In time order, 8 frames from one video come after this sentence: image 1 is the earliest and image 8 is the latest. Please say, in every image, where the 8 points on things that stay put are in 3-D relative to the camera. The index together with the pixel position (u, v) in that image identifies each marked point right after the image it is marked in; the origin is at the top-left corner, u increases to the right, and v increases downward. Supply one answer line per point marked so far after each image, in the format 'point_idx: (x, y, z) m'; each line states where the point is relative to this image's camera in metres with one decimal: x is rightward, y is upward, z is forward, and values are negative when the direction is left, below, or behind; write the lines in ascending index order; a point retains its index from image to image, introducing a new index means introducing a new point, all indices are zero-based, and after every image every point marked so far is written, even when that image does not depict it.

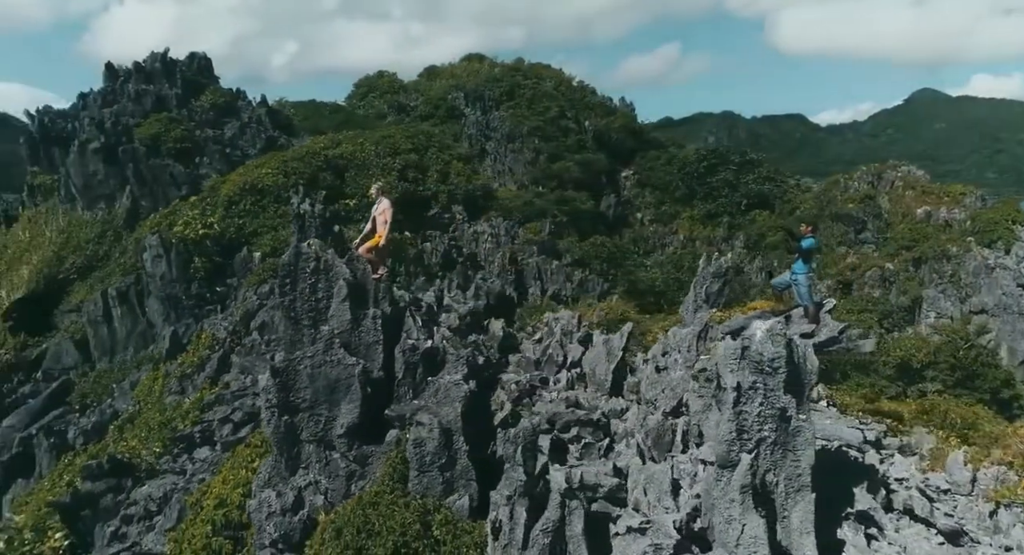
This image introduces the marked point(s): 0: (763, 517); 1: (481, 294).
0: (+2.2, -2.1, +5.7) m
1: (-0.5, -0.3, +11.9) m
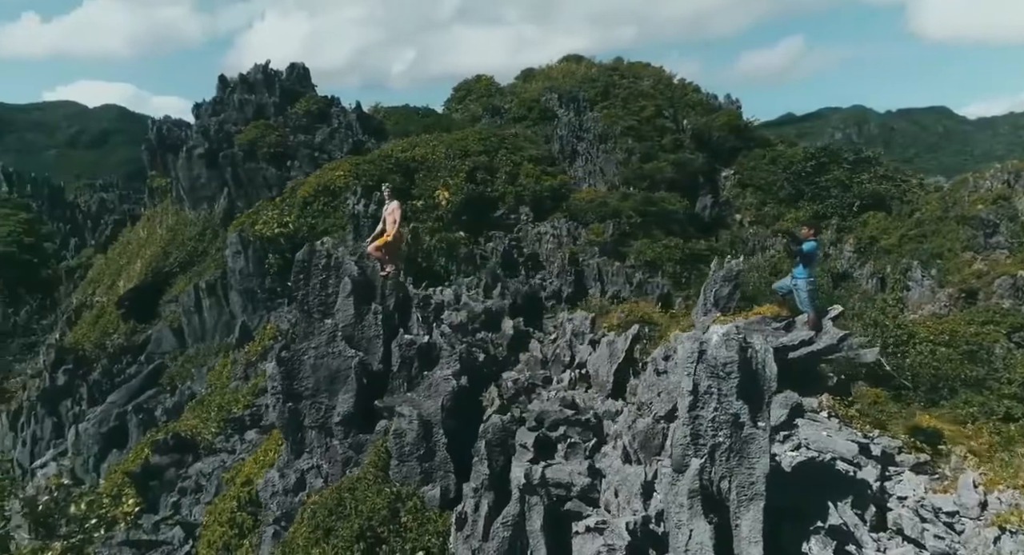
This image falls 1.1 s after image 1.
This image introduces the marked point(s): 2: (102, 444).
0: (+1.7, -2.1, +5.6) m
1: (0.0, -0.3, +12.2) m
2: (-11.7, -4.8, +18.3) m
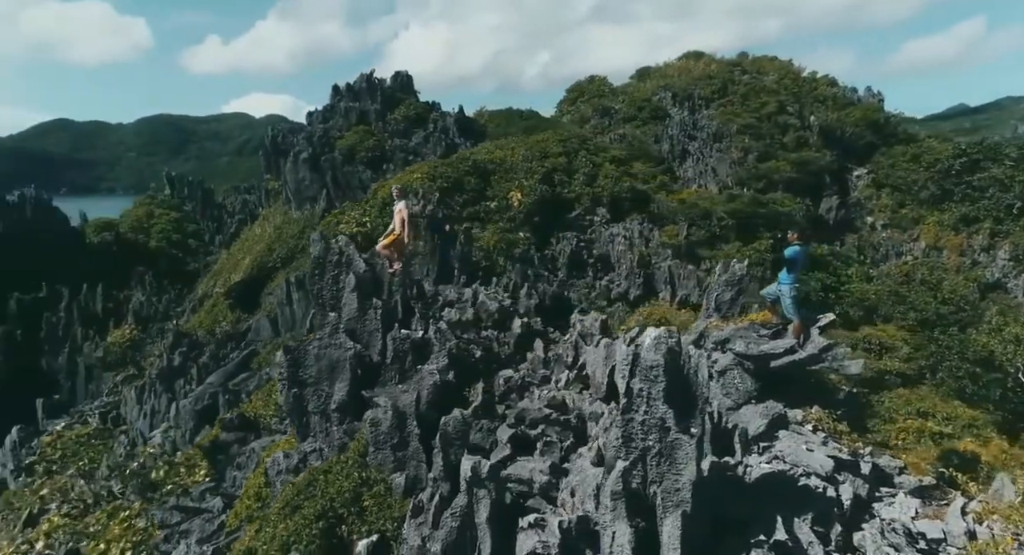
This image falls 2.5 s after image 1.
0: (+1.0, -2.2, +5.6) m
1: (+0.4, -0.3, +12.3) m
2: (-10.1, -4.6, +20.4) m
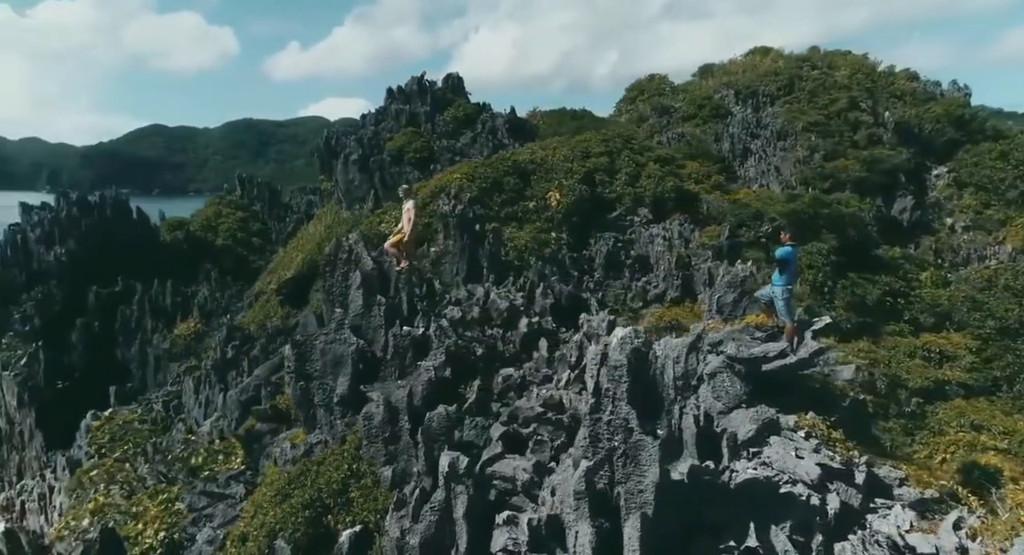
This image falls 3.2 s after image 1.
0: (+0.7, -2.2, +5.5) m
1: (+0.7, -0.3, +12.3) m
2: (-9.1, -4.5, +21.3) m
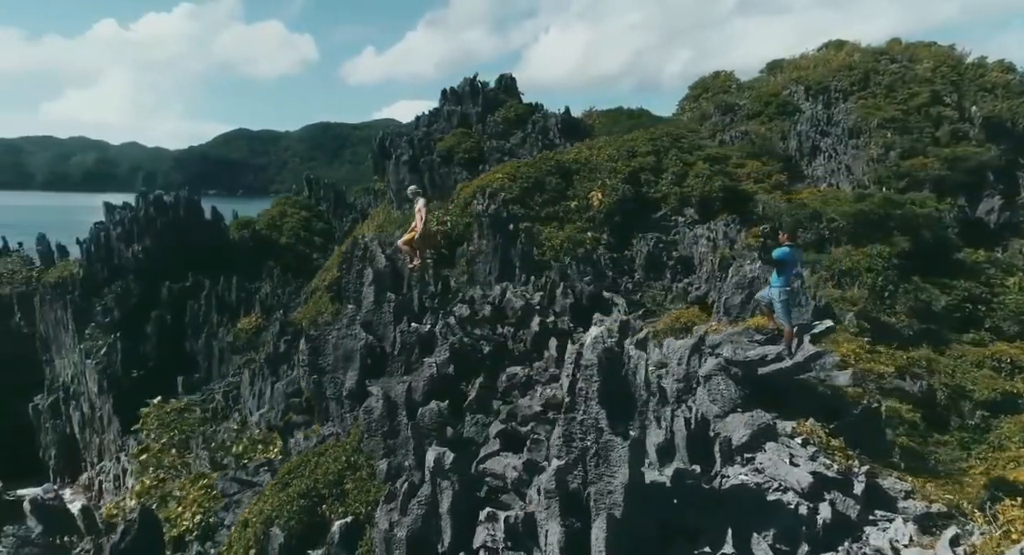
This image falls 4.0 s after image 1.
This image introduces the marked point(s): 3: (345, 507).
0: (+0.4, -2.2, +5.5) m
1: (+1.1, -0.3, +12.3) m
2: (-7.9, -4.3, +22.2) m
3: (-1.9, -2.7, +7.7) m
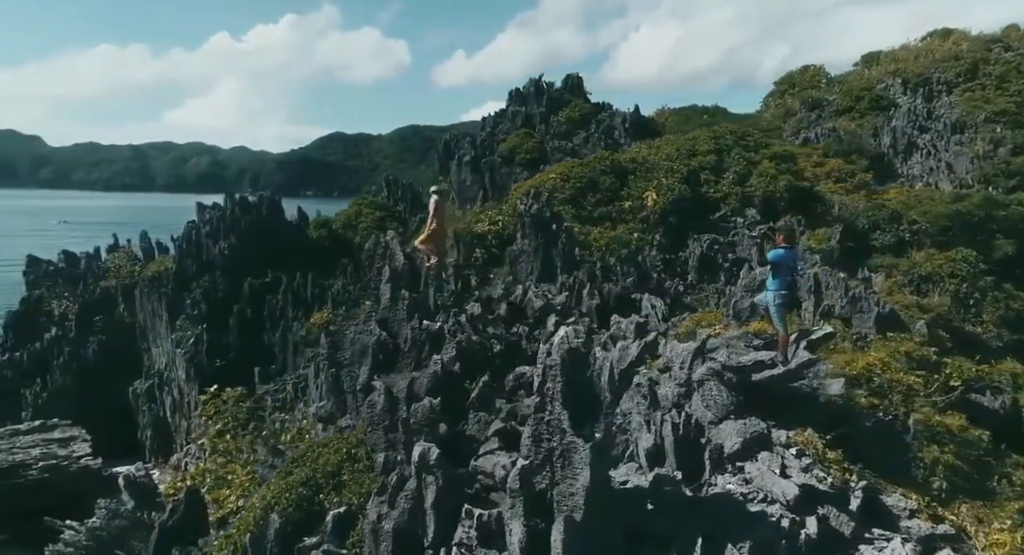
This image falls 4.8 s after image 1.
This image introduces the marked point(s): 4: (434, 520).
0: (+0.1, -2.1, +5.5) m
1: (+1.6, -0.3, +12.2) m
2: (-6.2, -4.2, +23.0) m
3: (-2.0, -2.7, +7.9) m
4: (-0.8, -2.6, +6.8) m
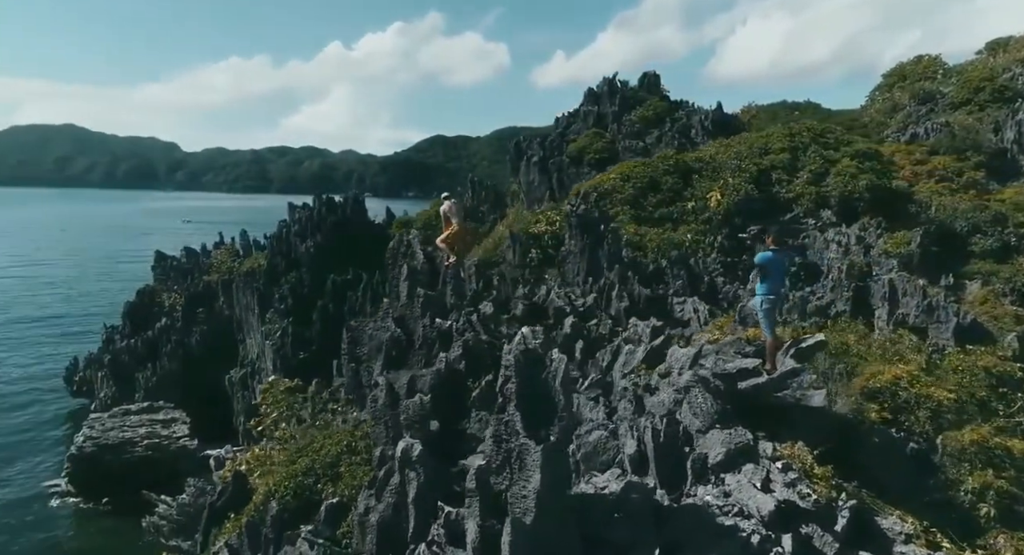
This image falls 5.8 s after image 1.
0: (-0.3, -2.1, +5.5) m
1: (+2.1, -0.4, +11.9) m
2: (-4.3, -4.2, +23.7) m
3: (-2.1, -2.7, +8.2) m
4: (-1.1, -2.5, +6.9) m
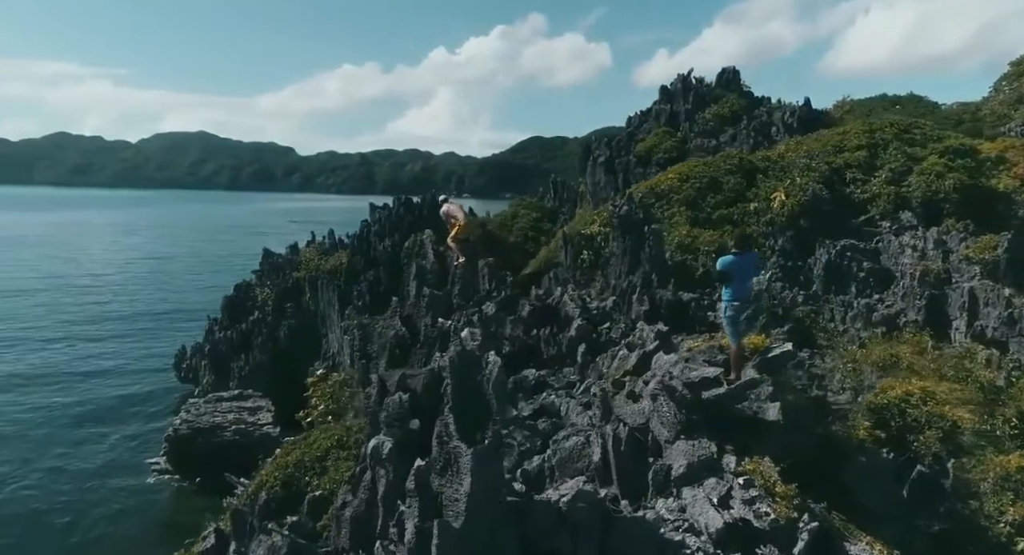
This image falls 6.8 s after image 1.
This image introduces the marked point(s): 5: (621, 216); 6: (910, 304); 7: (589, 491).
0: (-0.9, -2.1, +5.5) m
1: (+2.4, -0.4, +11.5) m
2: (-2.5, -4.1, +24.1) m
3: (-2.3, -2.6, +8.4) m
4: (-1.4, -2.5, +7.0) m
5: (+3.1, +1.6, +17.7) m
6: (+10.3, -0.8, +17.1) m
7: (+0.6, -1.9, +5.5) m
